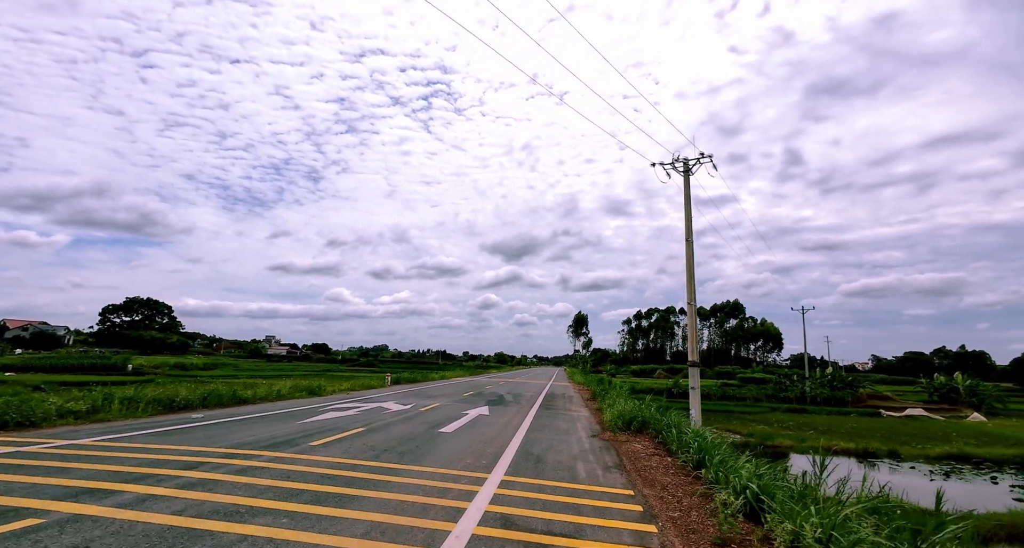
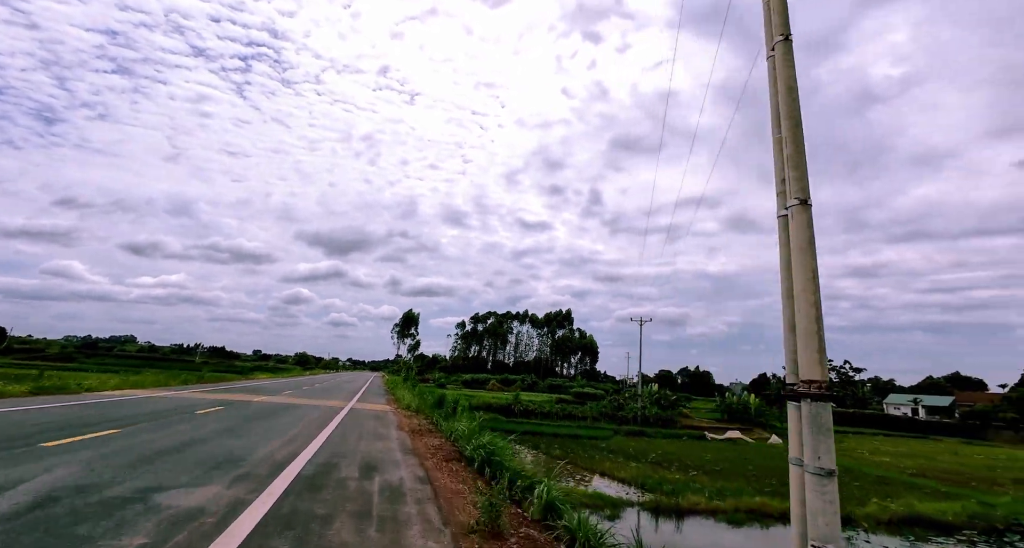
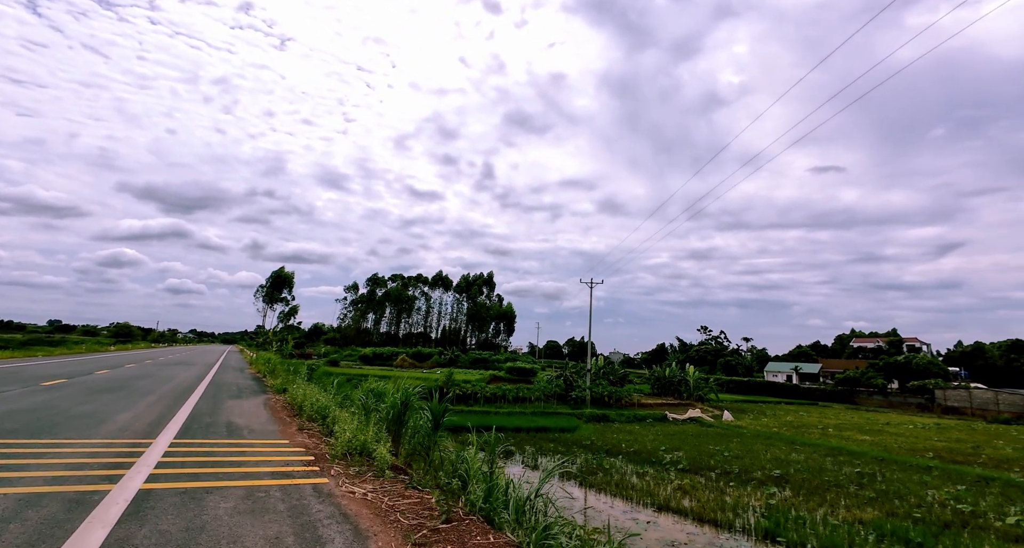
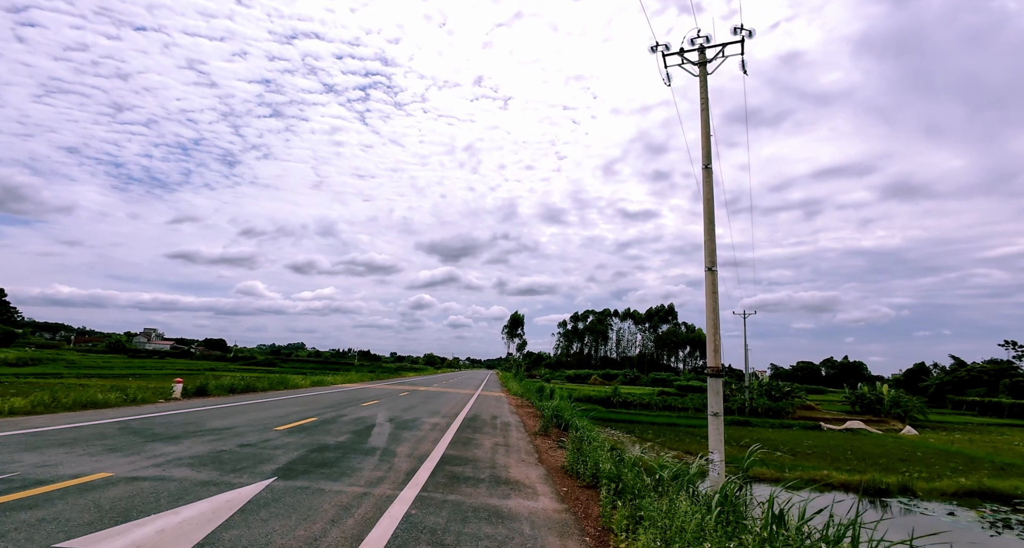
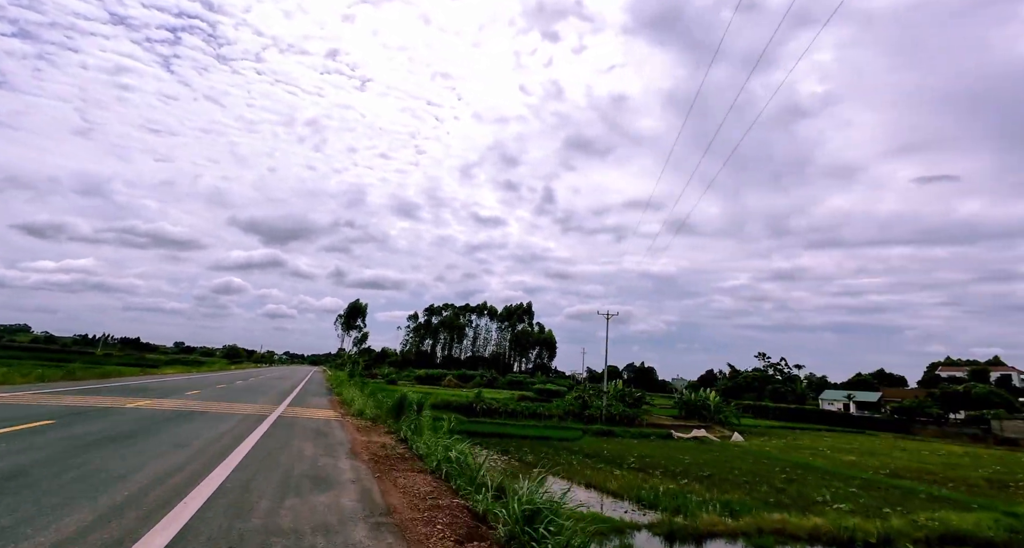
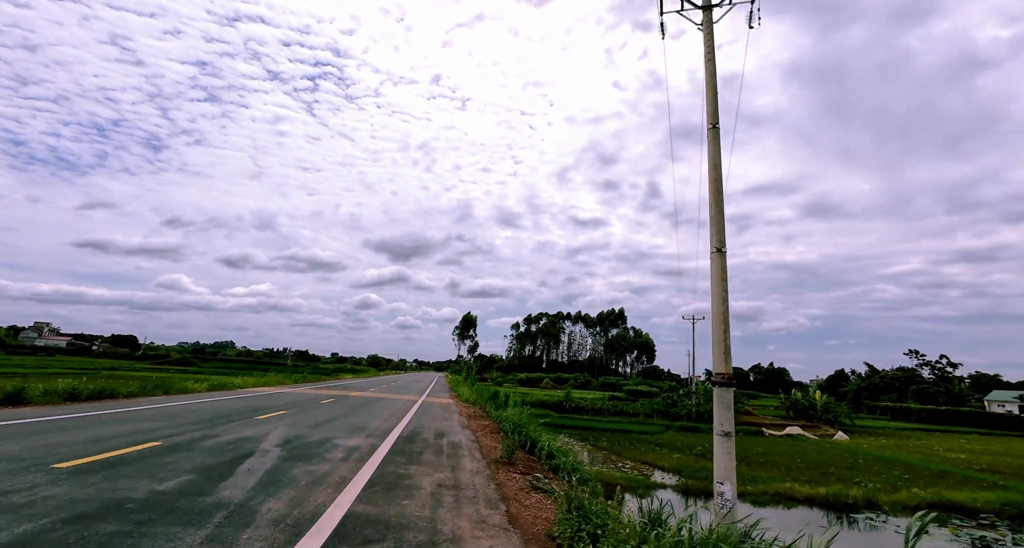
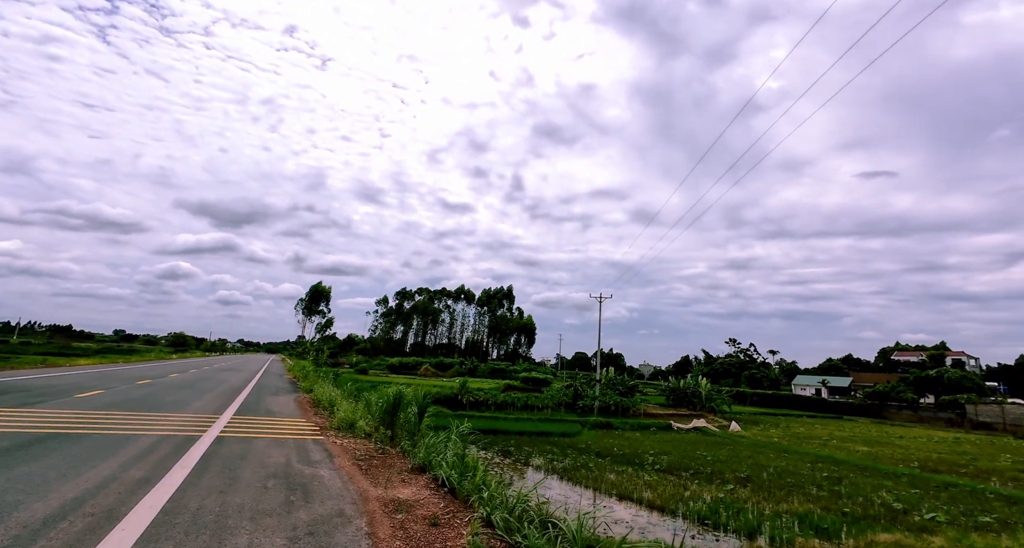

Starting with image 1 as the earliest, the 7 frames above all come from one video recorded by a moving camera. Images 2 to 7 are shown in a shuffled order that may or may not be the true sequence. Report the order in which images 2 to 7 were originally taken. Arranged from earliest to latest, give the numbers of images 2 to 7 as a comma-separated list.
4, 6, 2, 5, 7, 3
